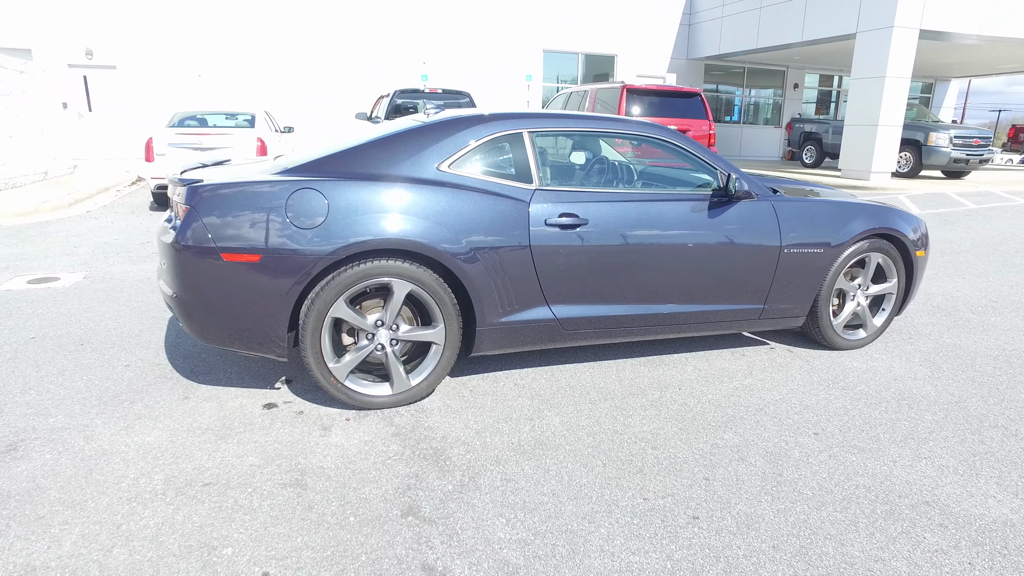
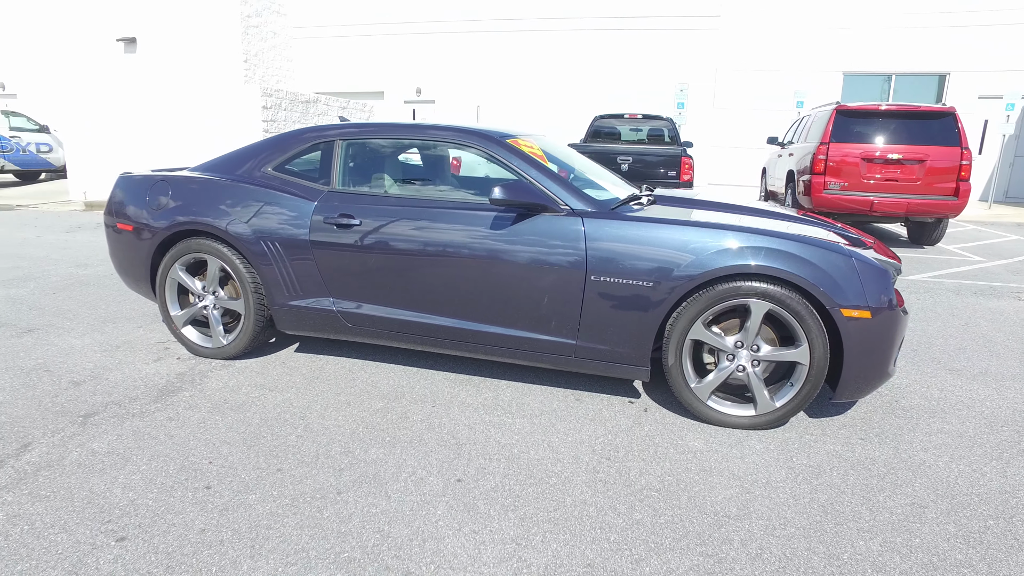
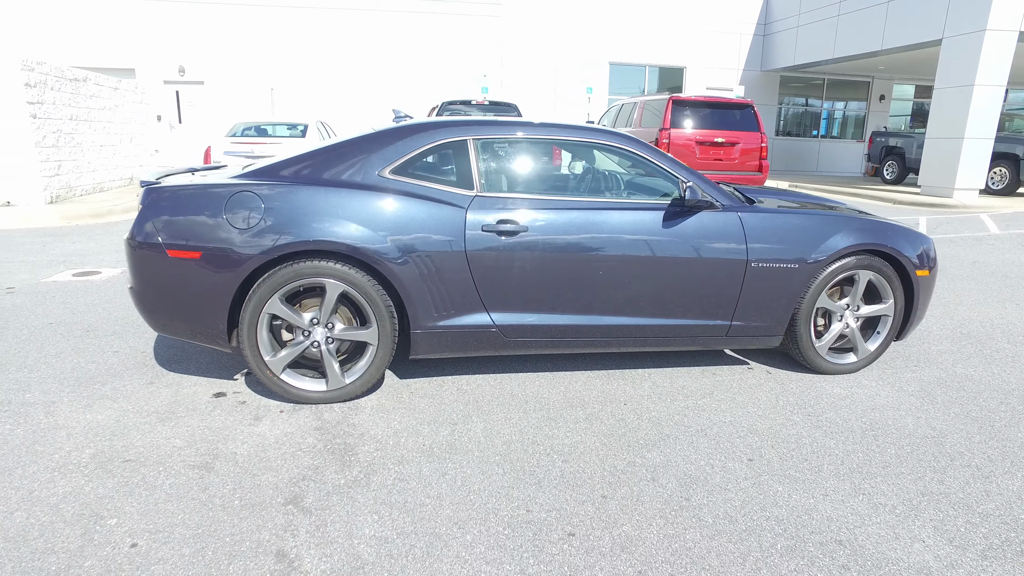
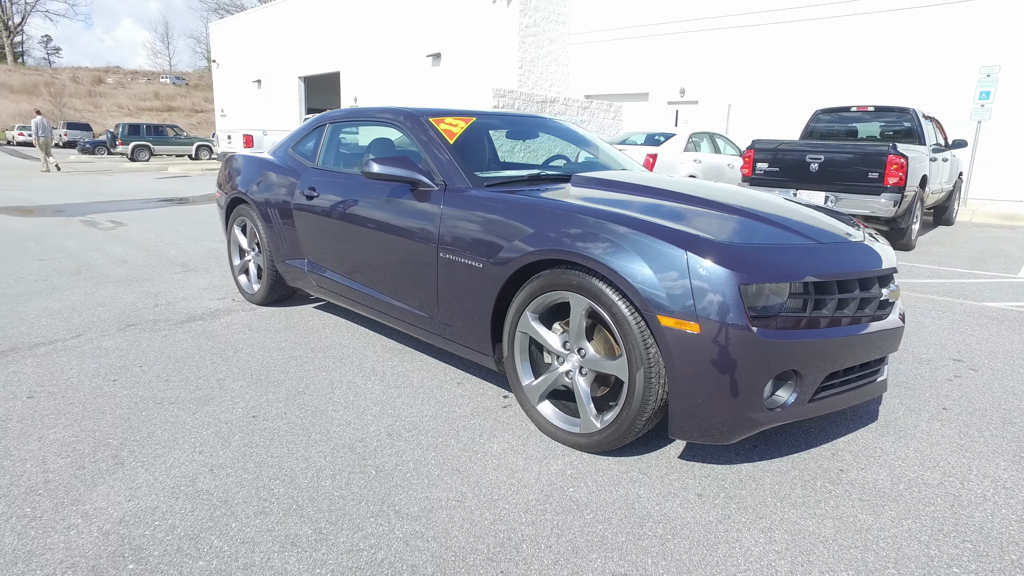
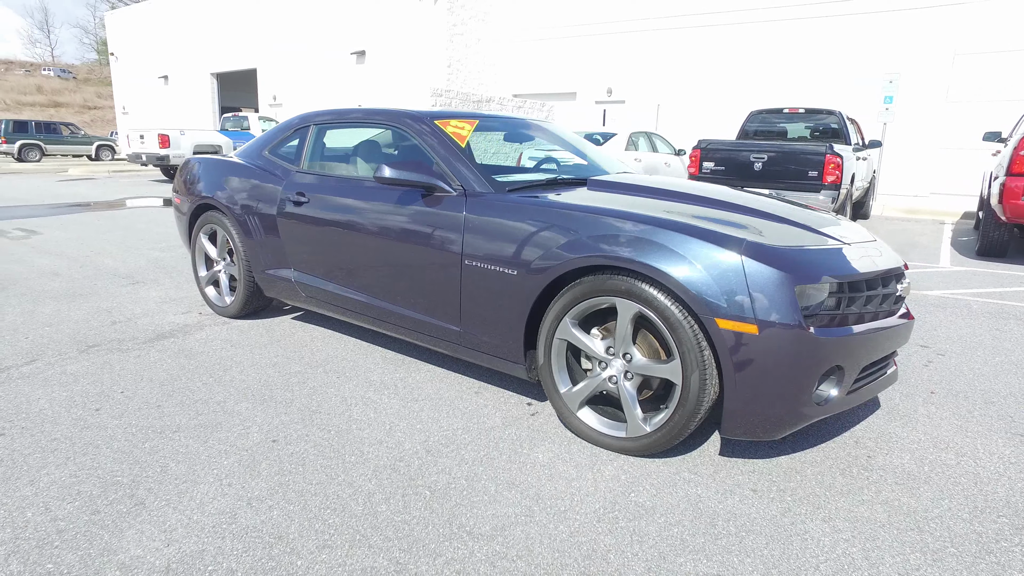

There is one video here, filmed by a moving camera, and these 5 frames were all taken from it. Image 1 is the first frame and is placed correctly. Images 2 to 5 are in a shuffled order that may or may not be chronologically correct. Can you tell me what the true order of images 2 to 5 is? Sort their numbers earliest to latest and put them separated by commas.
3, 2, 5, 4
